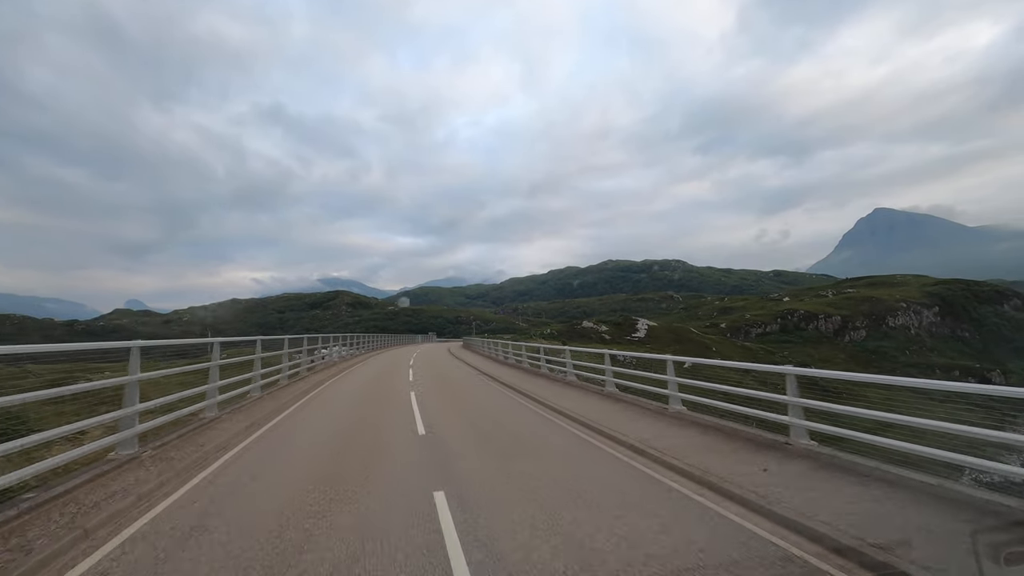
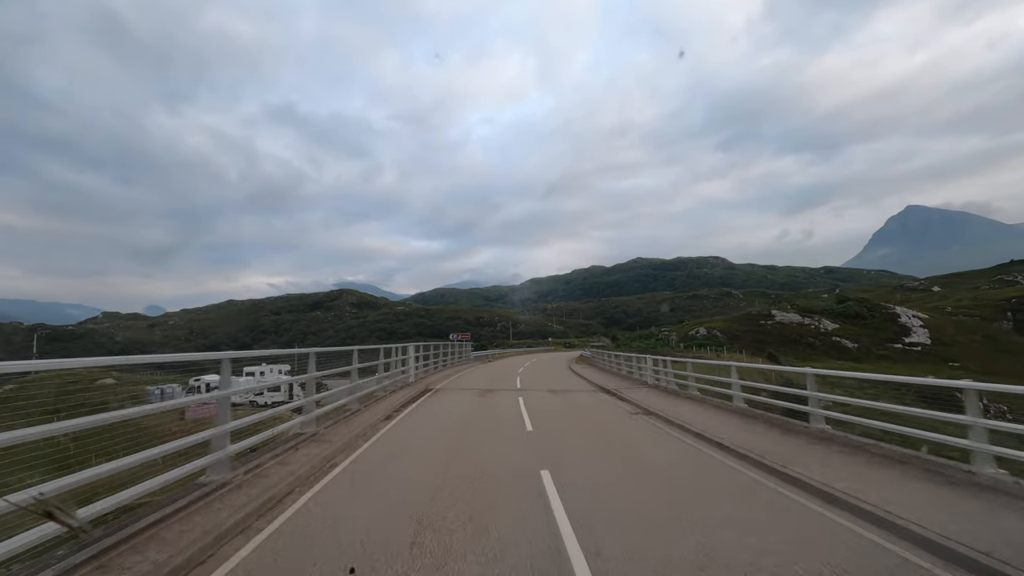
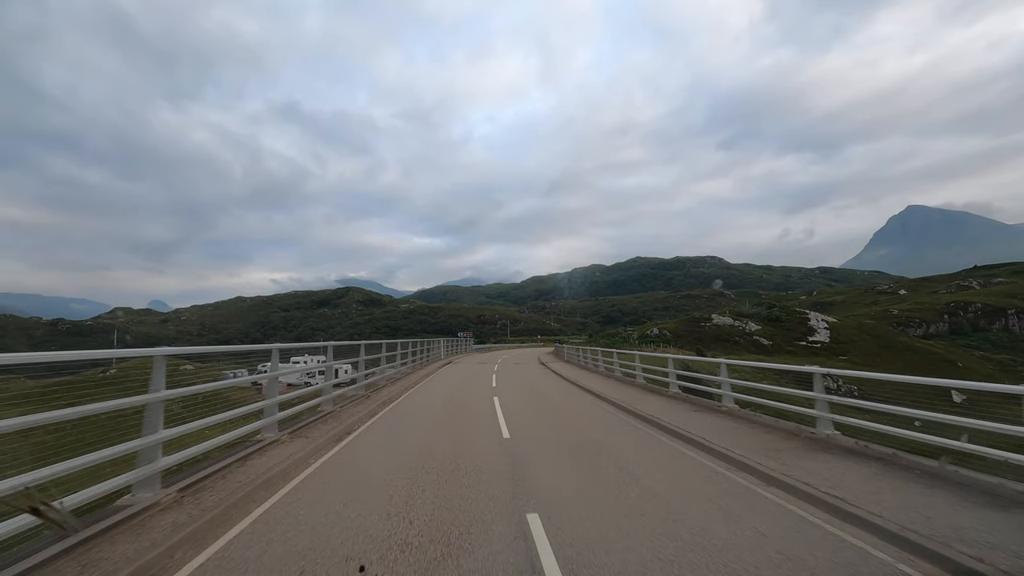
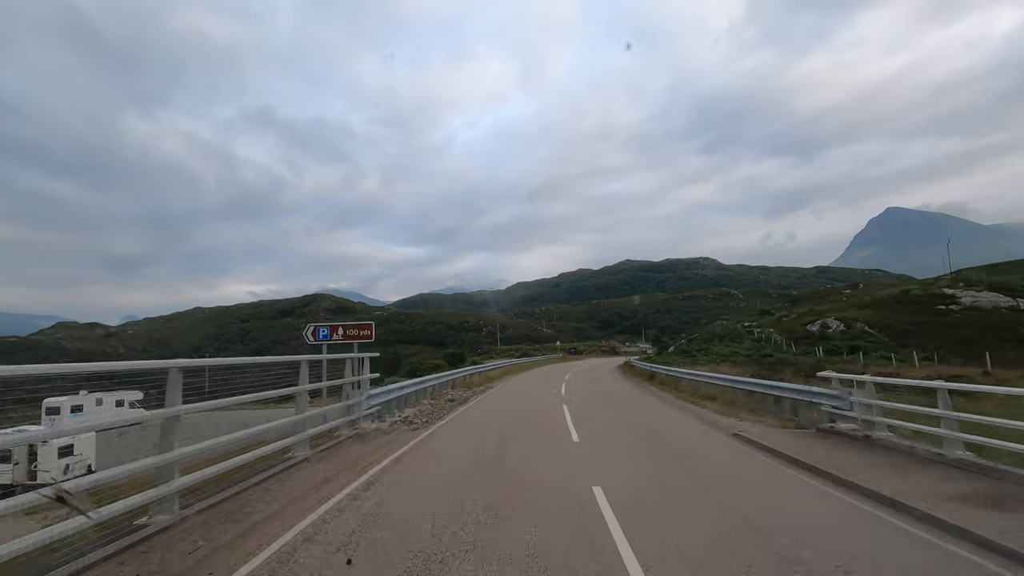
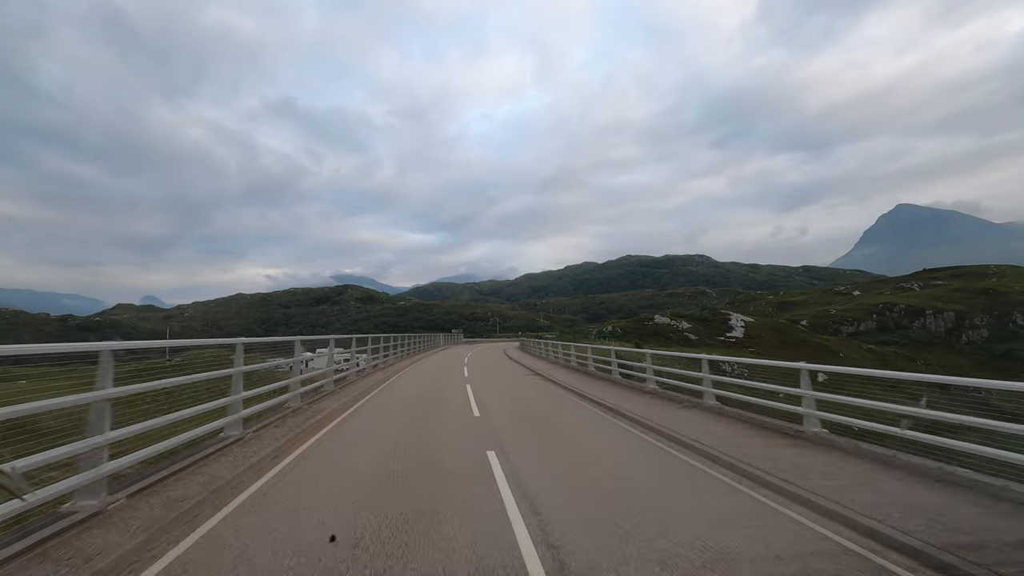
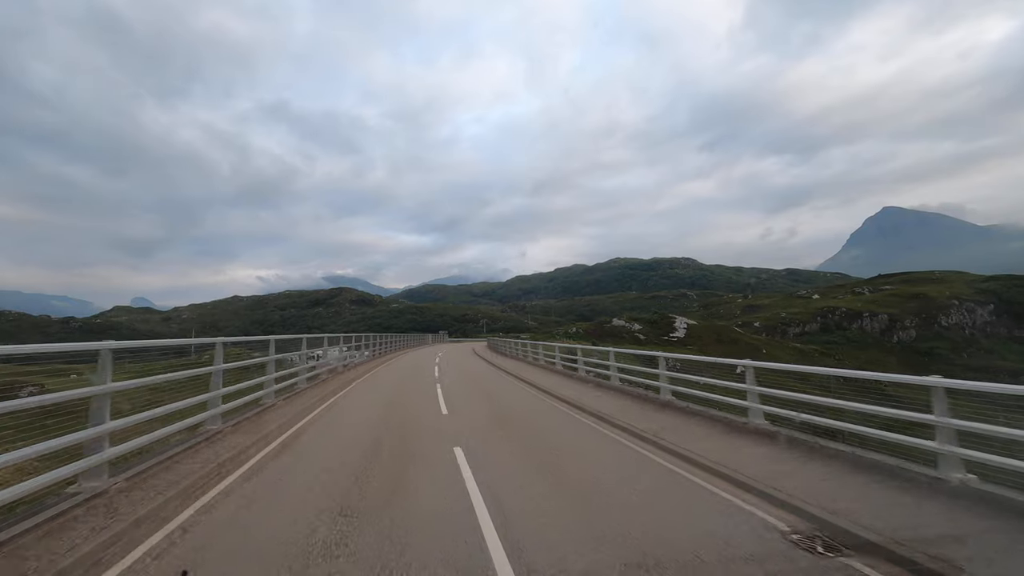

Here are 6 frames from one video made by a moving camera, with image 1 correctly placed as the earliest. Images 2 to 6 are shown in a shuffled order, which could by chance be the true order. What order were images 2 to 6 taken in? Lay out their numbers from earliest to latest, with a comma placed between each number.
6, 5, 3, 2, 4
